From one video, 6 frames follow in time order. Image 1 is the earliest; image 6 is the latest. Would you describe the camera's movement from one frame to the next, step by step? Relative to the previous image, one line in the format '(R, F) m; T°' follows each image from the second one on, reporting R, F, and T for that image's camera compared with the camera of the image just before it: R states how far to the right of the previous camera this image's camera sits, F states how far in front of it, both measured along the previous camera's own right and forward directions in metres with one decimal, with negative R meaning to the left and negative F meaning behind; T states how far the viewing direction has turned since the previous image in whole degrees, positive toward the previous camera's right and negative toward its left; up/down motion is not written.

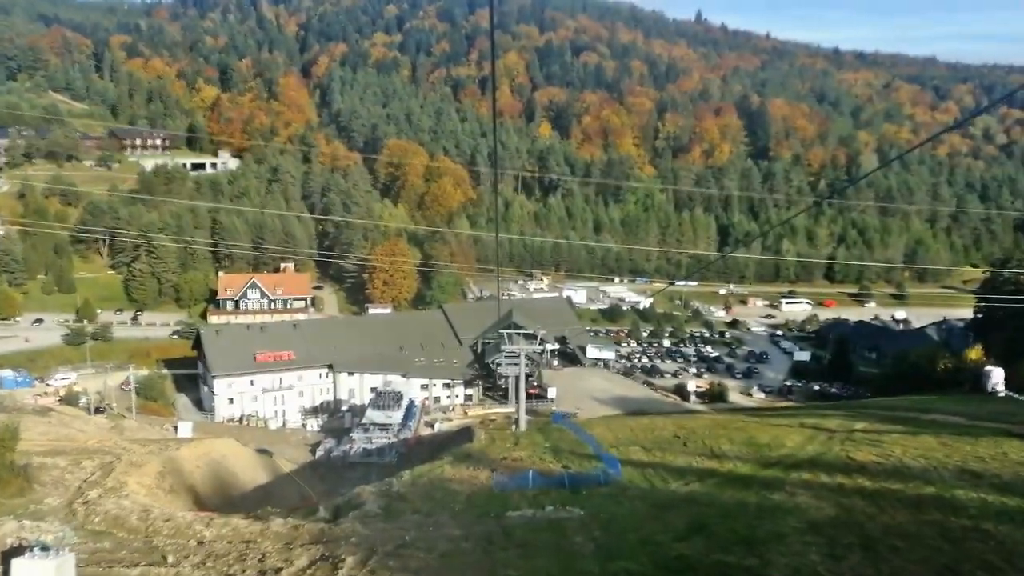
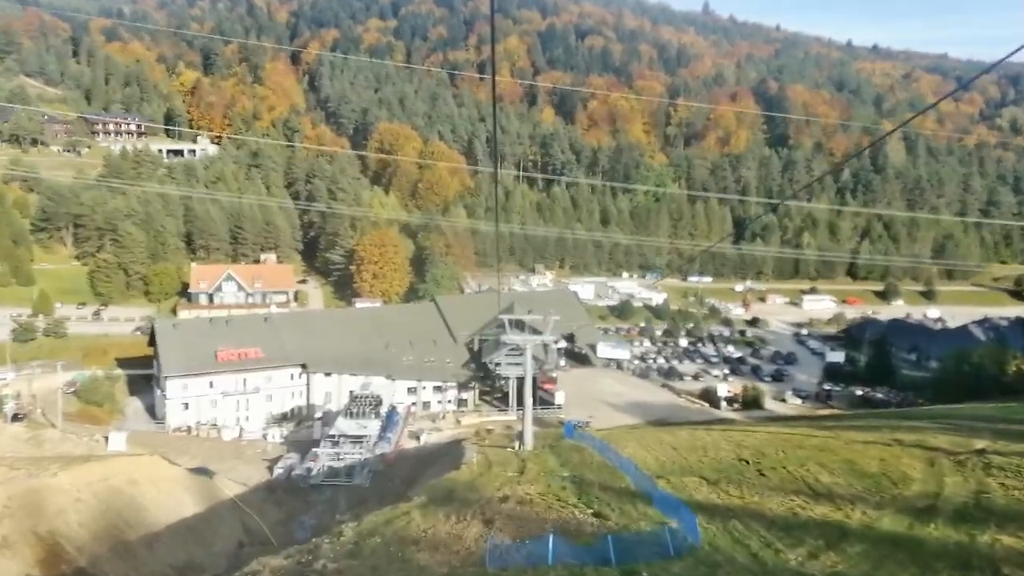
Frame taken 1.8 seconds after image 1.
(0.0, +3.2) m; 0°
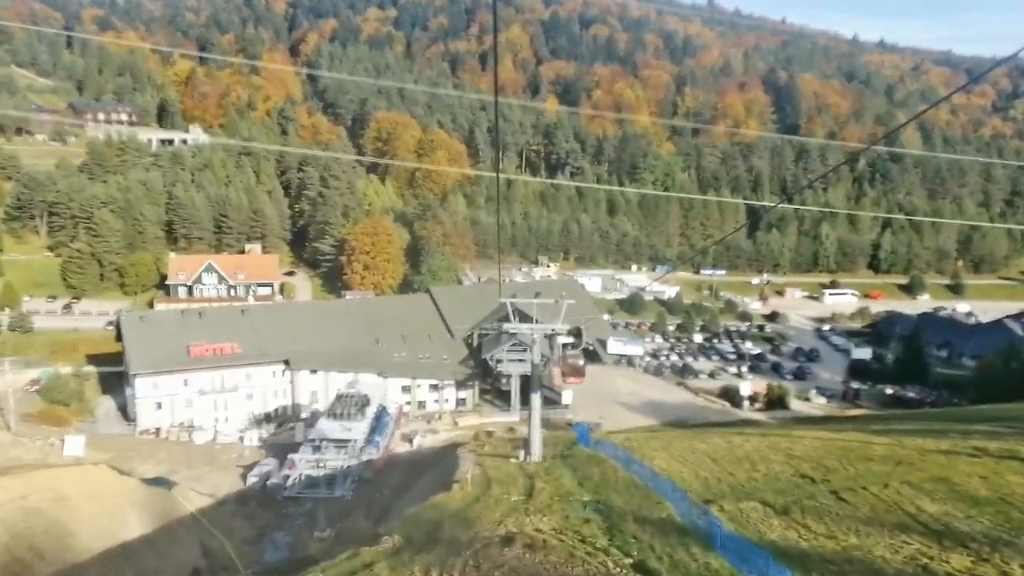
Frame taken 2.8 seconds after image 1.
(0.0, +1.8) m; 0°
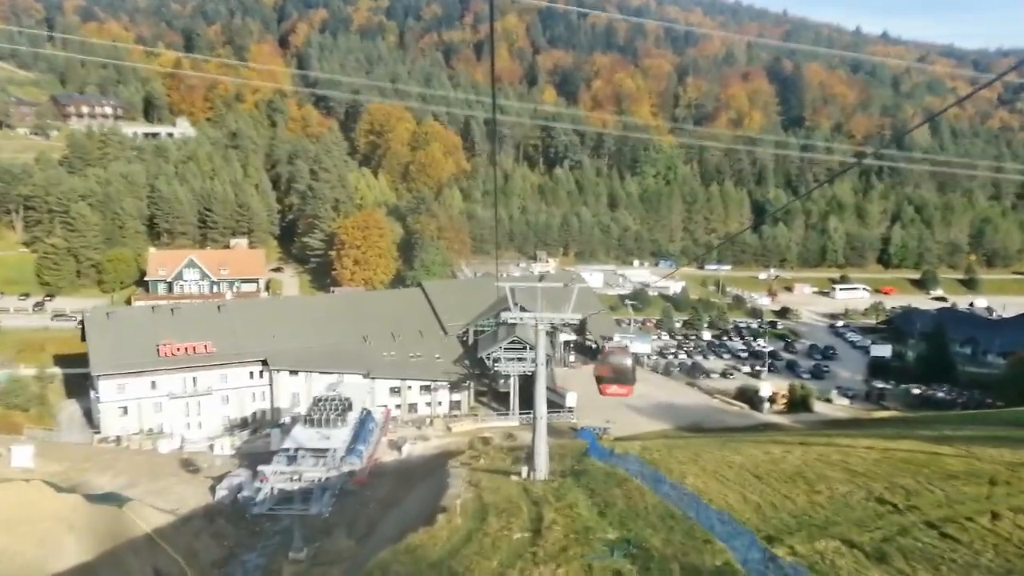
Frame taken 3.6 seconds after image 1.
(0.0, +1.4) m; 0°
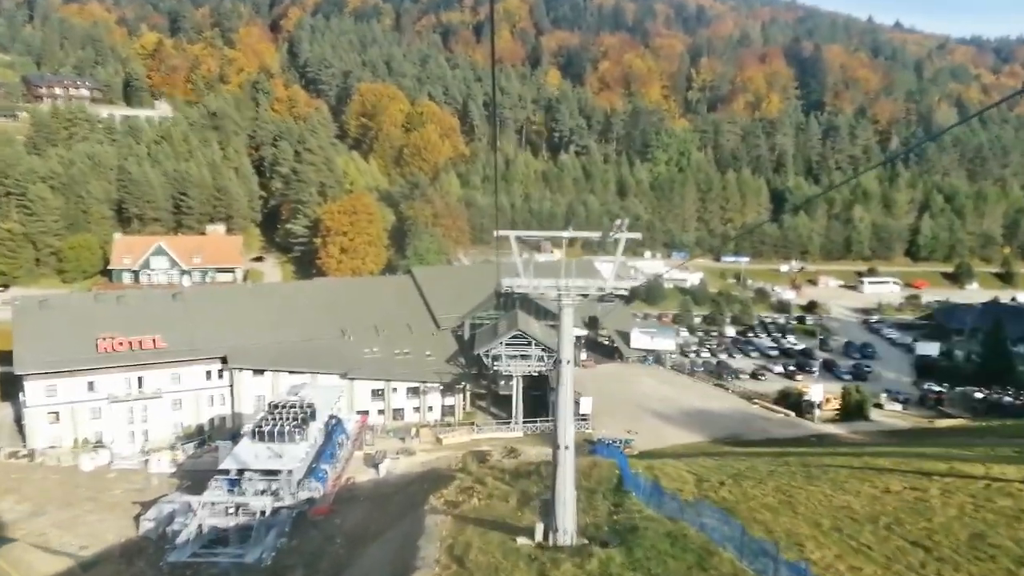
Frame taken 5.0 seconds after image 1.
(0.0, +2.6) m; 0°
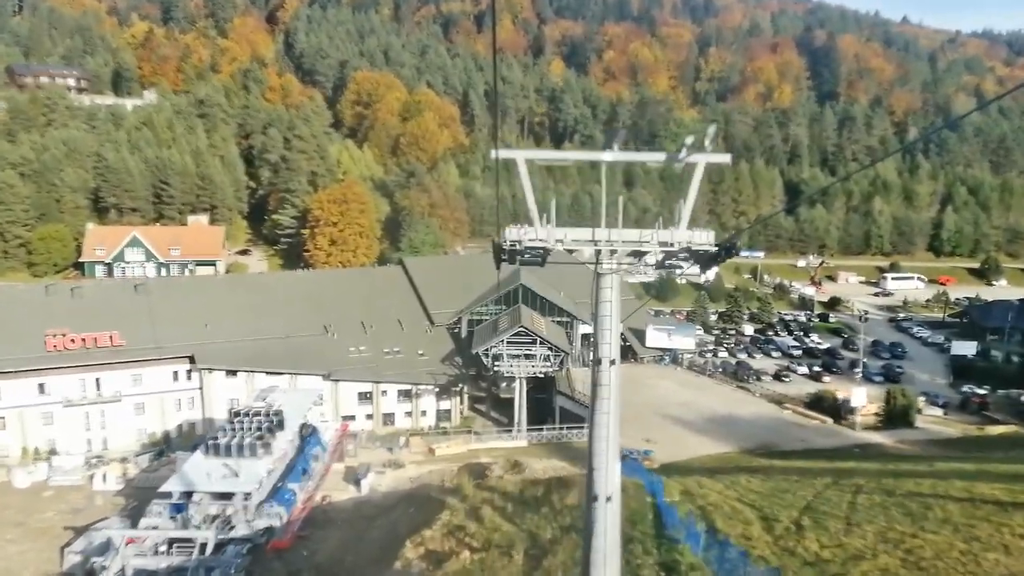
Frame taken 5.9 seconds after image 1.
(0.0, +1.7) m; 0°
